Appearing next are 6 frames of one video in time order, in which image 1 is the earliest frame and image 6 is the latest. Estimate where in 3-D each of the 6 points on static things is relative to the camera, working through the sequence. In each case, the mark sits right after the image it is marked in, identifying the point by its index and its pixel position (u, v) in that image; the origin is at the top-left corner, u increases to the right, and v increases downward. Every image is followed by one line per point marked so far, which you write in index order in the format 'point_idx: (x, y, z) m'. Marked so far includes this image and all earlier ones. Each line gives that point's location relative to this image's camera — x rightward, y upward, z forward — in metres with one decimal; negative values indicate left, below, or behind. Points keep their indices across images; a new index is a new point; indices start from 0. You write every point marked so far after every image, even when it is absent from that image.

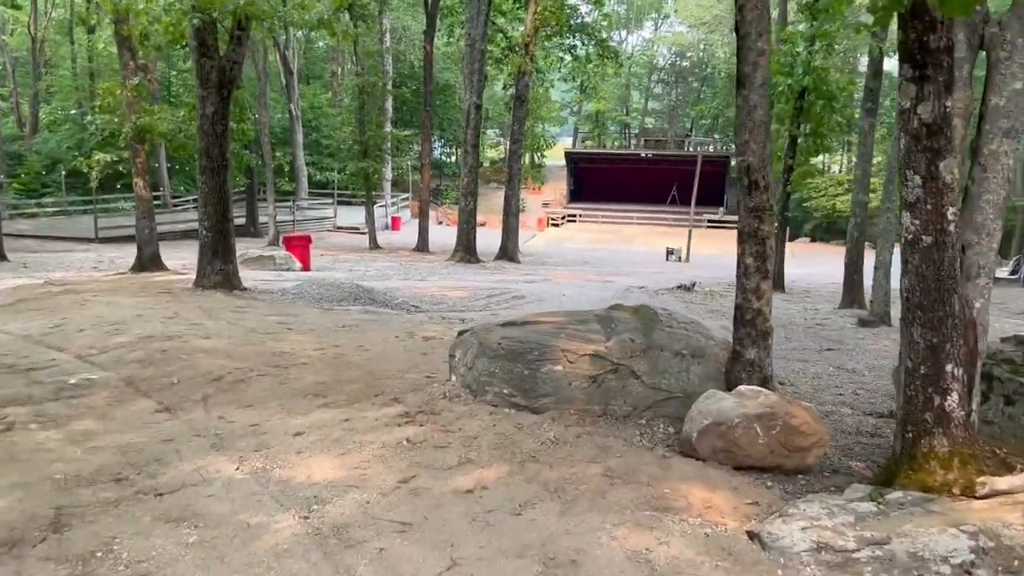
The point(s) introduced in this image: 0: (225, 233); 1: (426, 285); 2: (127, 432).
0: (-3.7, +0.7, +11.2) m
1: (-1.4, +0.1, +14.3) m
2: (-2.1, -0.8, +4.7) m
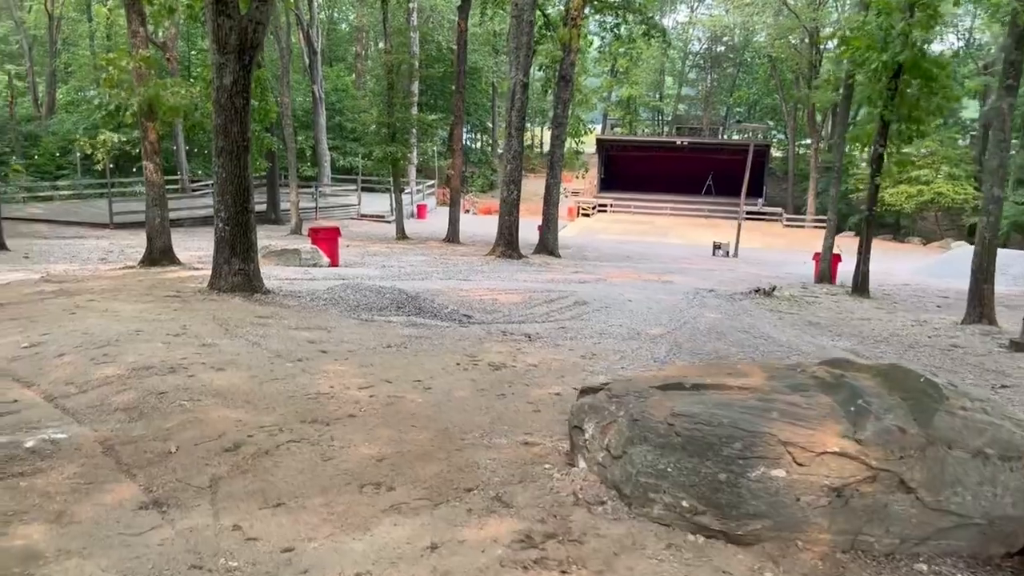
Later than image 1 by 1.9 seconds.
0: (-3.0, +0.7, +9.5) m
1: (-0.6, 0.0, +12.5) m
2: (-1.5, -0.9, +3.0) m
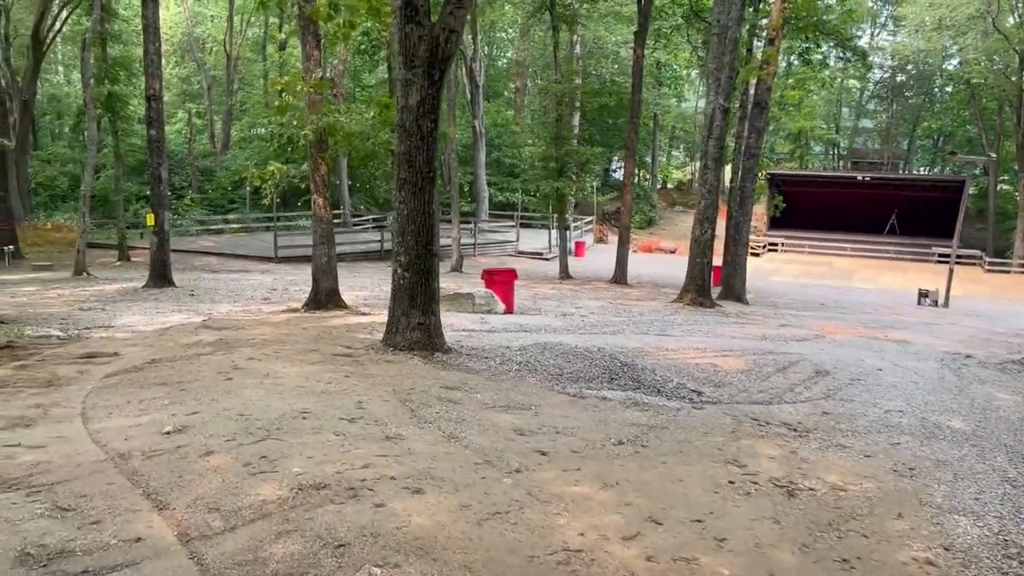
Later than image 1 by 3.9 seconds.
0: (-0.8, +0.1, +8.0) m
1: (+2.1, -0.7, +10.5) m
2: (-0.4, -1.2, +1.3) m
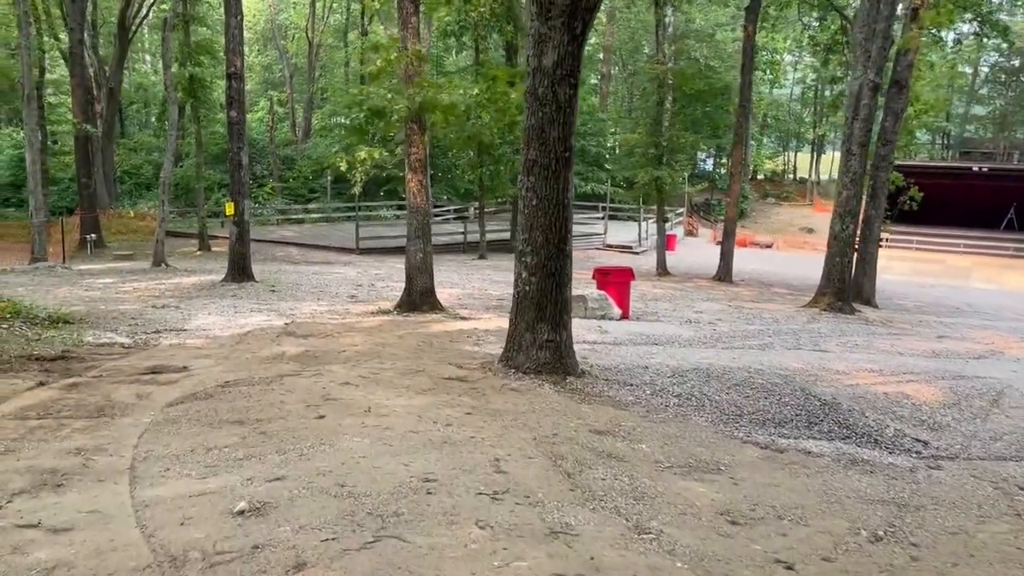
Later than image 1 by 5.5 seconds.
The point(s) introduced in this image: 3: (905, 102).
0: (+0.4, +0.1, +6.4) m
1: (+3.4, -0.8, +8.7) m
2: (+0.1, -1.4, -0.3) m
3: (+7.6, +3.6, +16.6) m
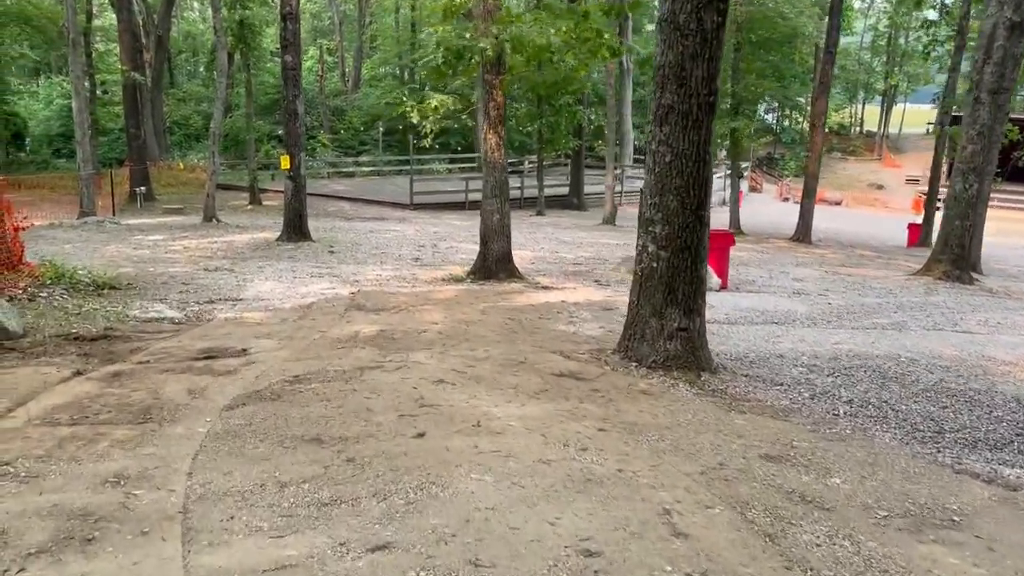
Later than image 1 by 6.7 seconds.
0: (+1.1, +0.2, +5.2) m
1: (+4.3, -0.5, +7.4) m
2: (+0.5, -1.6, -1.4) m
3: (+8.9, +4.2, +14.8) m
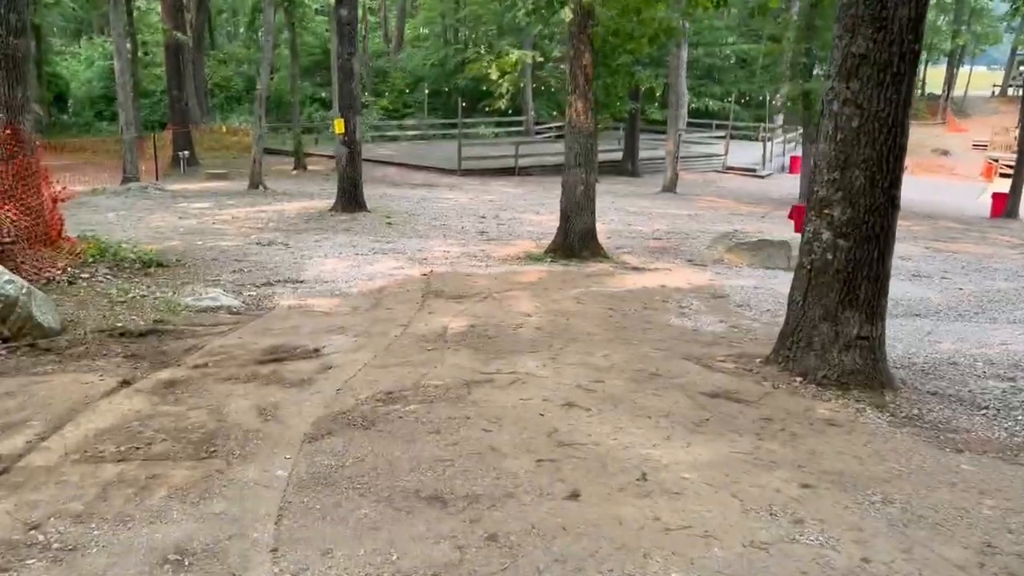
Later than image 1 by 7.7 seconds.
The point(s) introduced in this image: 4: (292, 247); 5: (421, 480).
0: (+1.8, +0.2, +4.2) m
1: (+5.0, -0.5, +6.3) m
2: (+0.9, -1.8, -2.3) m
3: (+10.0, +4.5, +13.2) m
4: (-2.4, +0.5, +9.4) m
5: (-0.3, -0.7, +3.1) m
